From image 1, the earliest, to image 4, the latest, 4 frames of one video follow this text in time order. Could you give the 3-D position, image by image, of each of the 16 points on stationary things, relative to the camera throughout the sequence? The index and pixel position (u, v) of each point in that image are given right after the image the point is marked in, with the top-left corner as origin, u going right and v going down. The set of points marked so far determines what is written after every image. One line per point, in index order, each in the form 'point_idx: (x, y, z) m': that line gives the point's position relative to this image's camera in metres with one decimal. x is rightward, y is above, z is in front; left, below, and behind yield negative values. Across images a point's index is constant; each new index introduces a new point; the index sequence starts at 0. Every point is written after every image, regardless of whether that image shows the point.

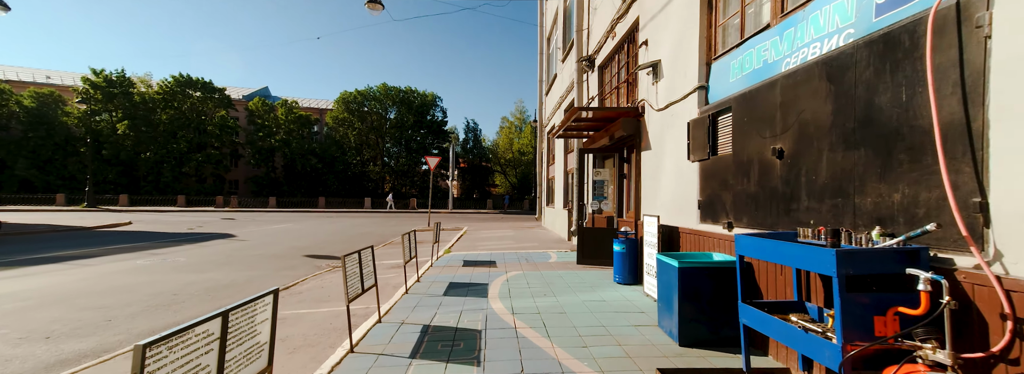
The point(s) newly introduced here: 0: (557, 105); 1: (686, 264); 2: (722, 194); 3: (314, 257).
0: (+1.9, +3.4, +17.8) m
1: (+1.6, -0.7, +3.8) m
2: (+2.1, -0.1, +4.3) m
3: (-5.3, -1.9, +11.5) m
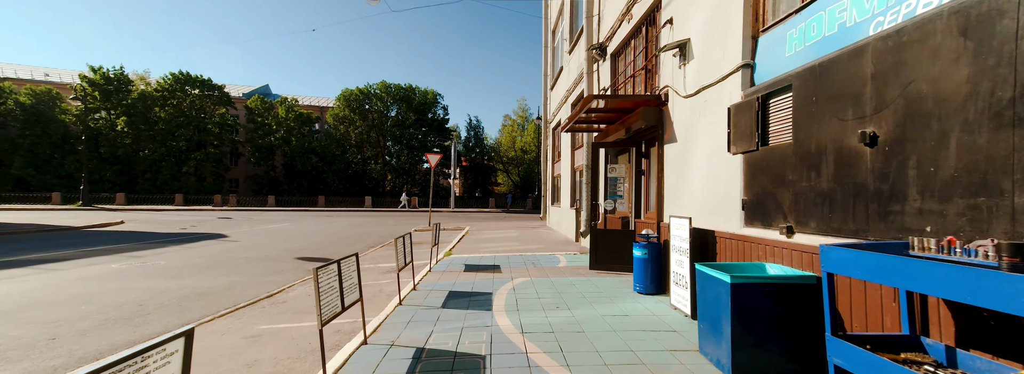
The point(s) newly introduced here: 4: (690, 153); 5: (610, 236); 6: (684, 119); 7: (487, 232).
0: (+2.0, +3.5, +17.1) m
1: (+1.7, -0.7, +3.1) m
2: (+2.2, 0.0, +3.6) m
3: (-5.2, -1.9, +10.7) m
4: (+2.2, +0.4, +5.4) m
5: (+1.8, -0.9, +7.8) m
6: (+2.3, +0.9, +5.6) m
7: (-1.1, -2.0, +18.5) m
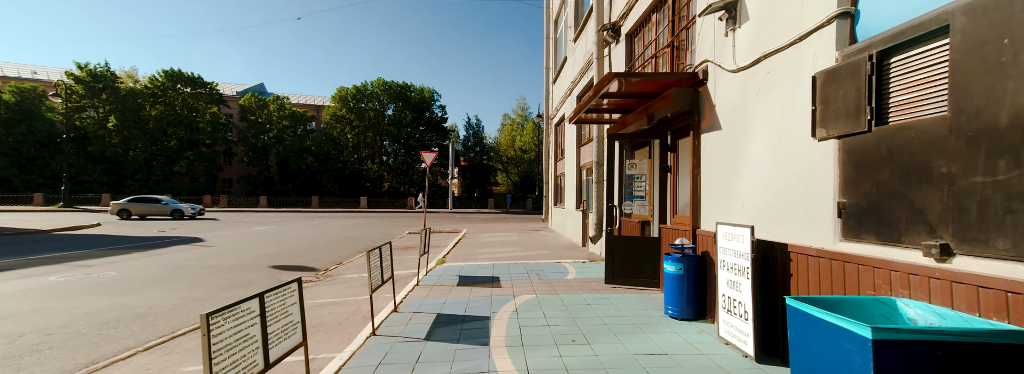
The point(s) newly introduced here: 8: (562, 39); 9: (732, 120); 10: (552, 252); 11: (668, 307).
0: (+2.0, +3.5, +15.9) m
1: (+1.7, -0.6, +1.9) m
2: (+2.3, 0.0, +2.4) m
3: (-5.2, -1.9, +9.5) m
4: (+2.3, +0.4, +4.2) m
5: (+1.8, -0.9, +6.6) m
6: (+2.3, +0.9, +4.4) m
7: (-1.1, -2.0, +17.3) m
8: (+2.0, +6.1, +17.5) m
9: (+2.3, +0.7, +4.4) m
10: (+1.1, -1.8, +11.6) m
11: (+1.8, -1.4, +5.0) m
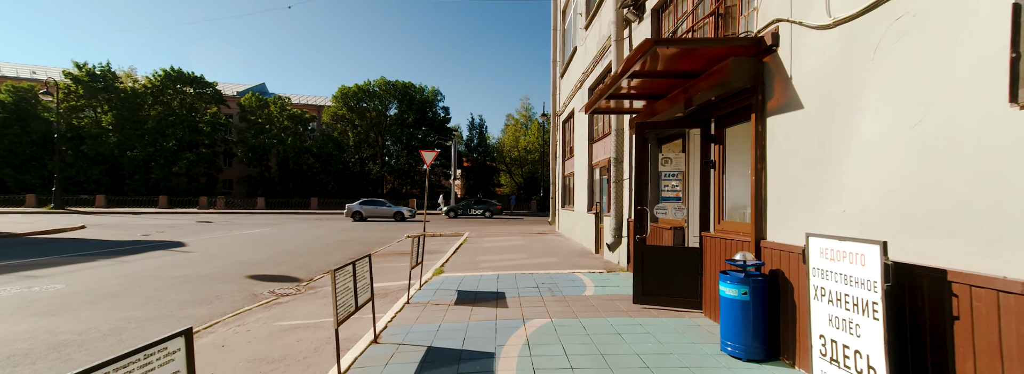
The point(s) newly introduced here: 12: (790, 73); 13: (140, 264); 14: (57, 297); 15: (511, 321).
0: (+2.2, +3.5, +14.7) m
1: (+1.8, -0.6, +0.7) m
2: (+2.3, 0.0, +1.2) m
3: (-5.1, -1.9, +8.4) m
4: (+2.4, +0.4, +3.0) m
5: (+1.9, -0.9, +5.4) m
6: (+2.4, +0.9, +3.2) m
7: (-0.9, -2.0, +16.1) m
8: (+2.2, +6.0, +16.4) m
9: (+2.4, +0.7, +3.3) m
10: (+1.3, -1.8, +10.5) m
11: (+1.9, -1.4, +3.8) m
12: (+2.4, +1.0, +3.7) m
13: (-8.7, -1.8, +10.0) m
14: (-7.0, -1.7, +6.5) m
15: (0.0, -1.6, +5.1) m
